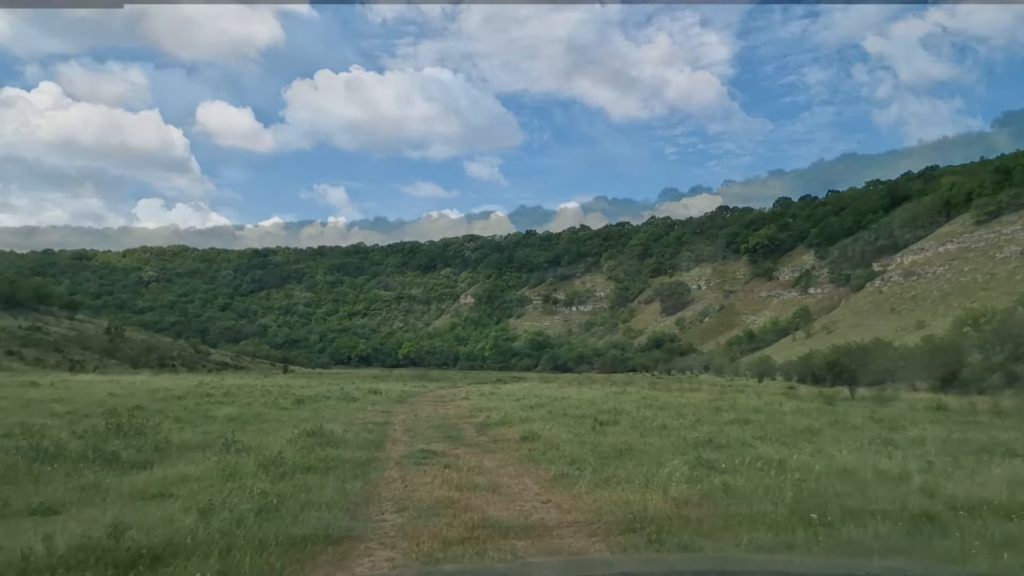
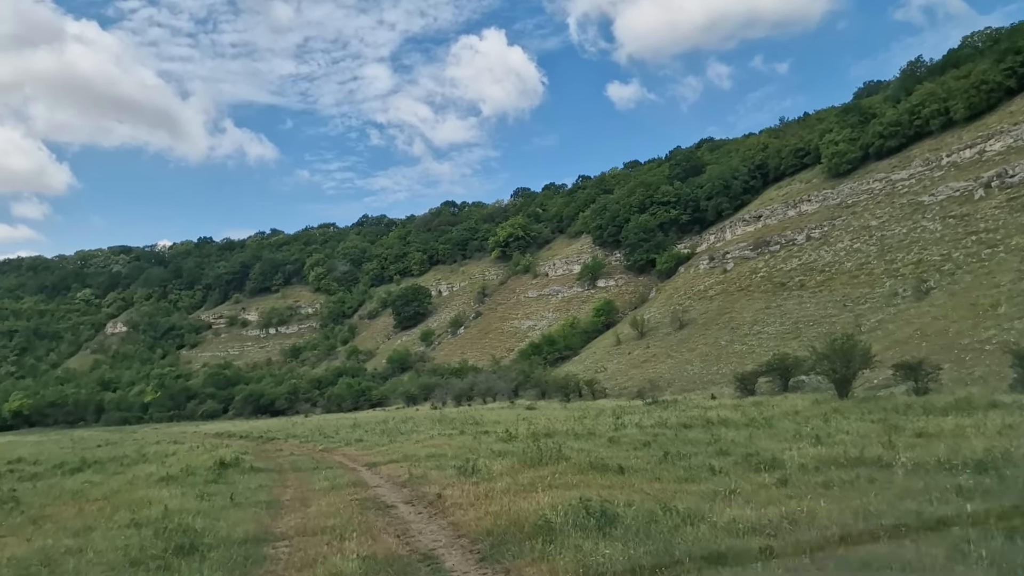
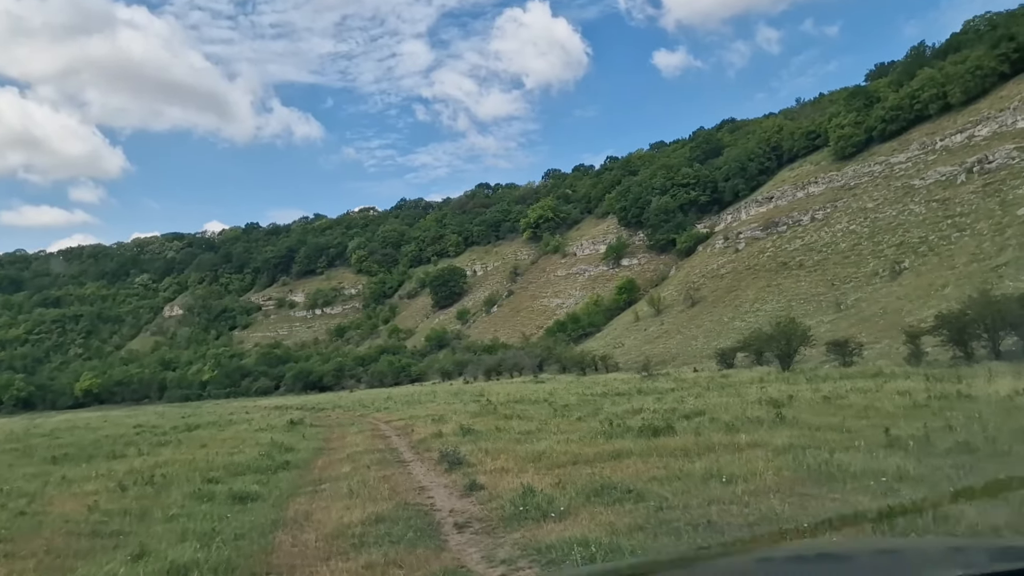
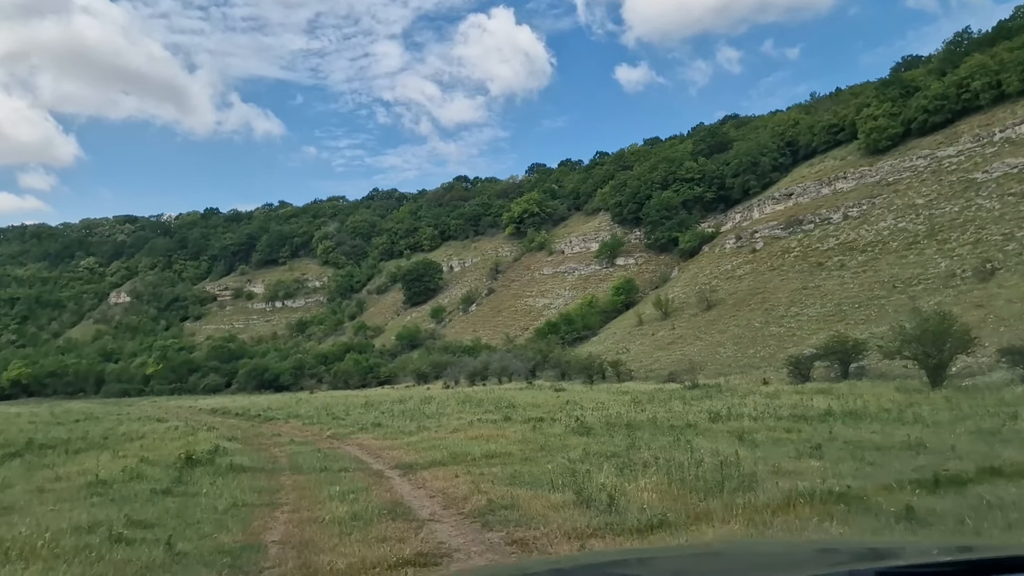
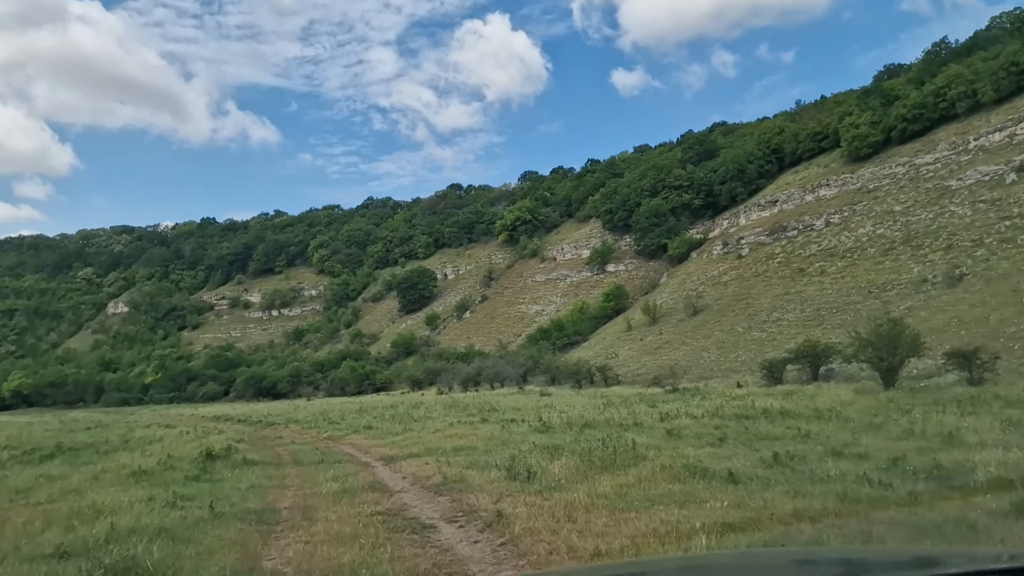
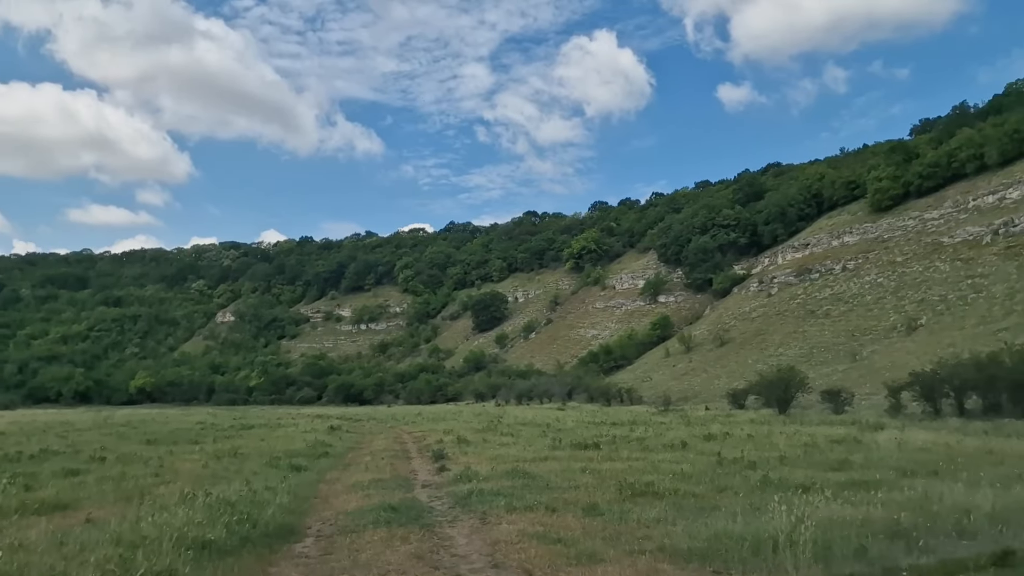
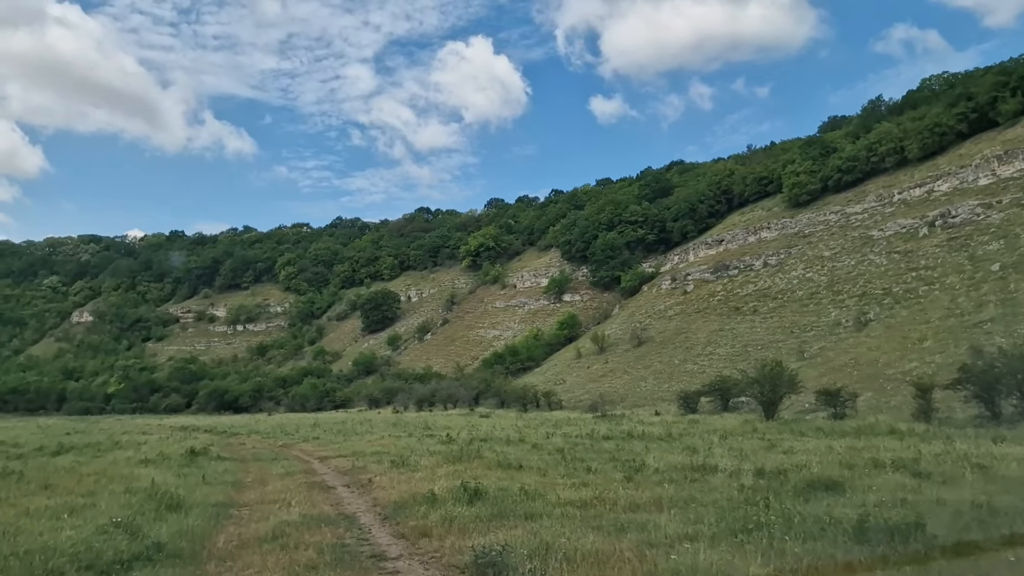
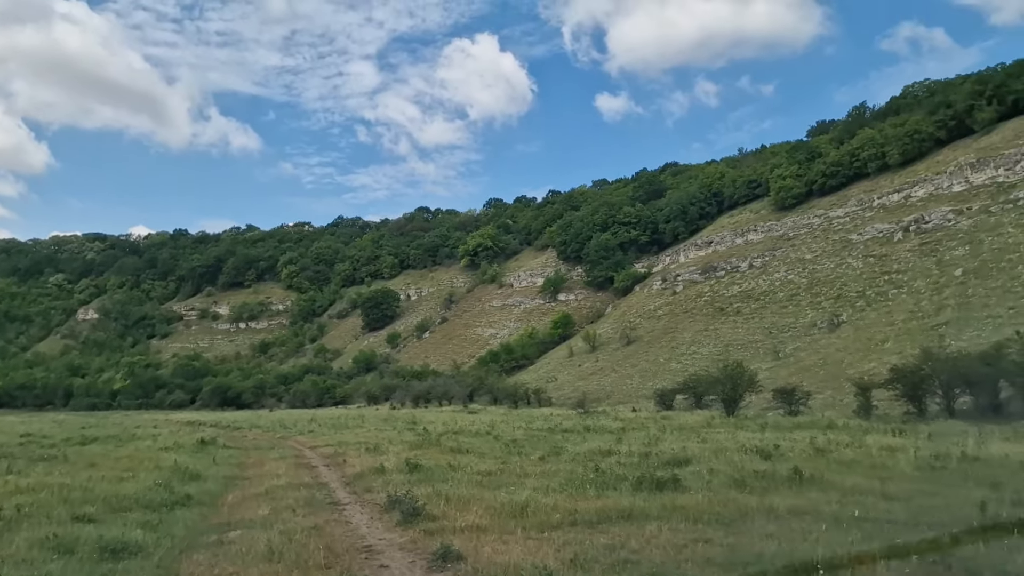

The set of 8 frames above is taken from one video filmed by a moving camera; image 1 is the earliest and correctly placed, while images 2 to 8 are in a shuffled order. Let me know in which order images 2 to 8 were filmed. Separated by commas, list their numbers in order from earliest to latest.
6, 3, 8, 7, 2, 5, 4
